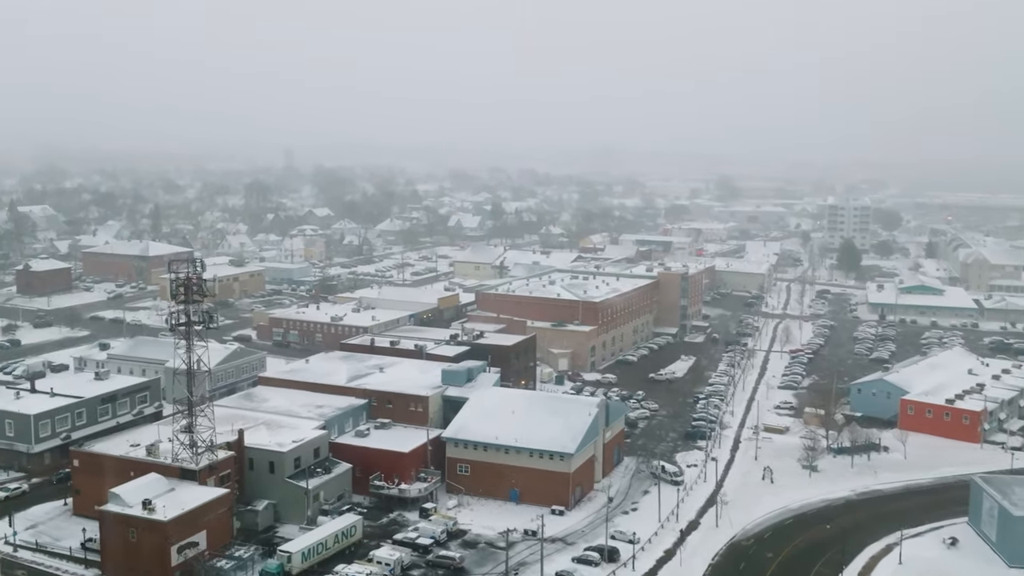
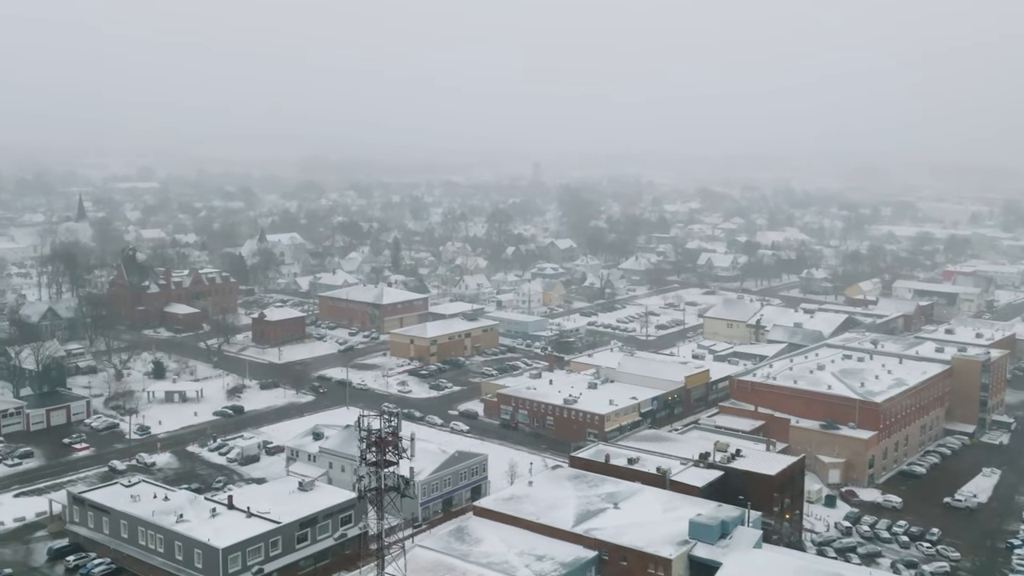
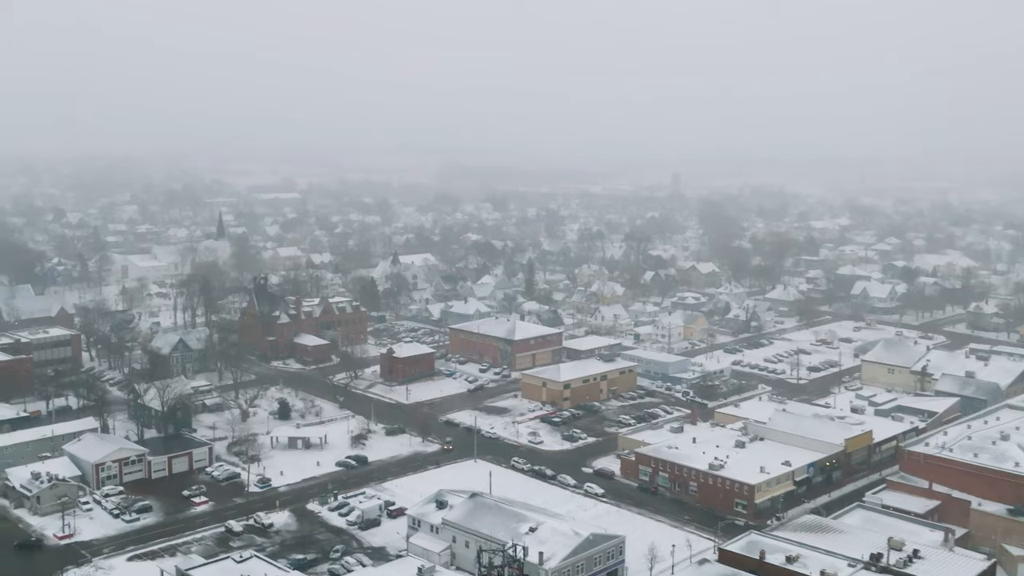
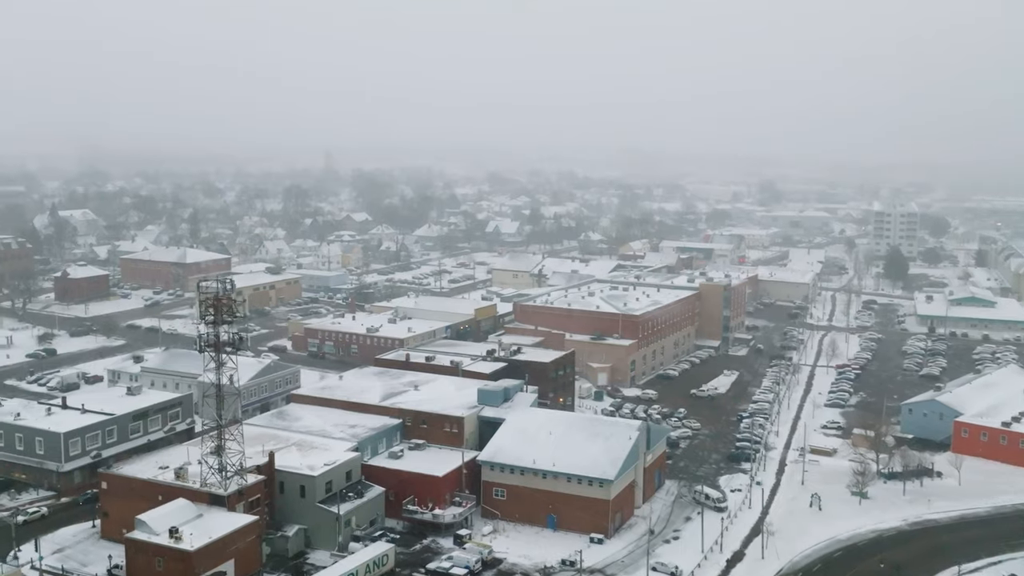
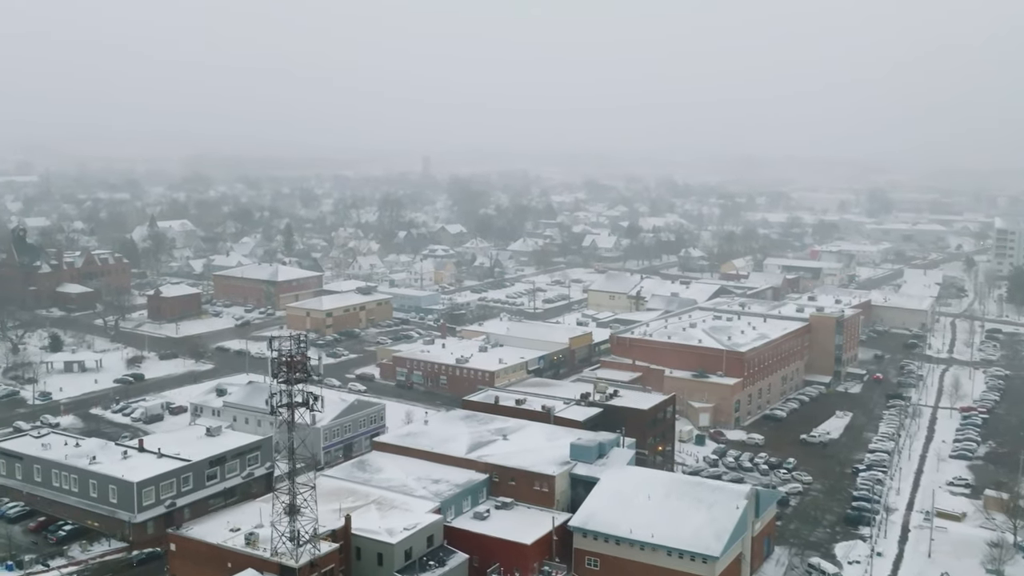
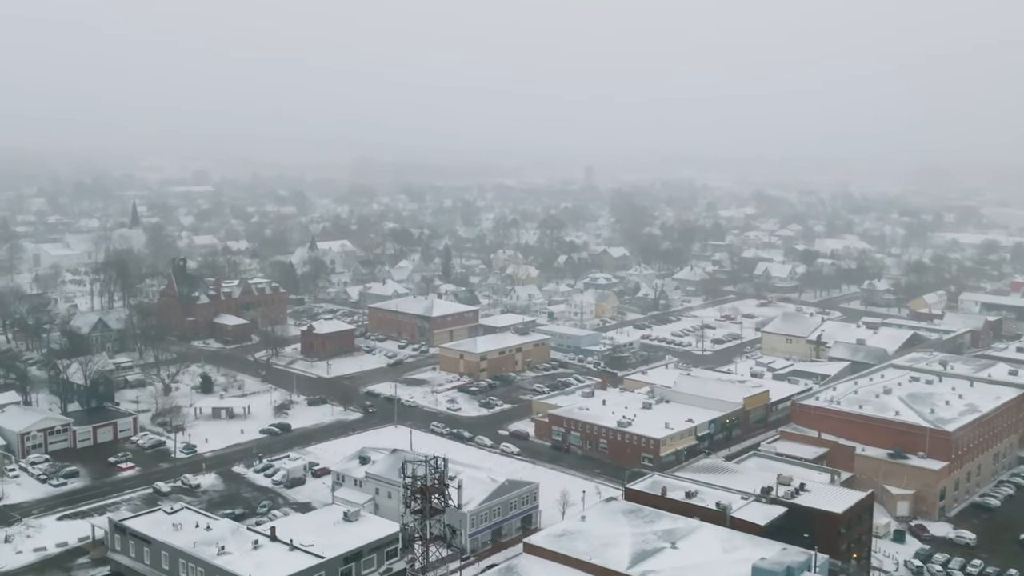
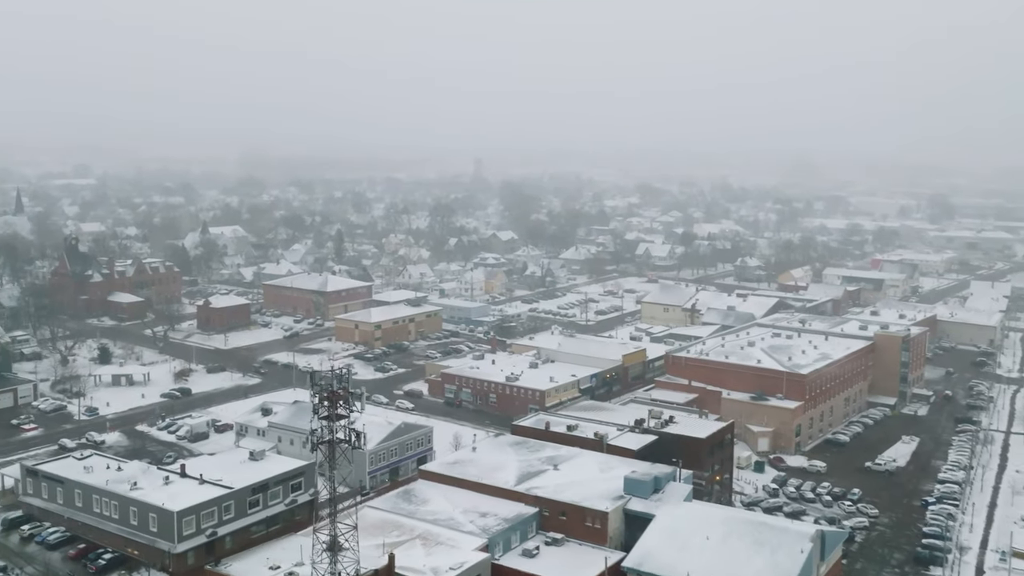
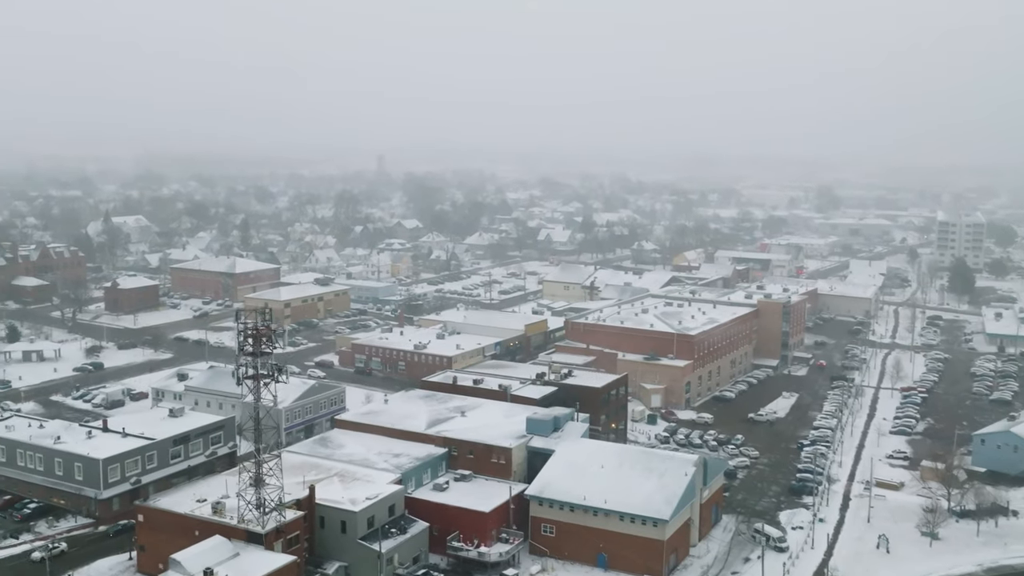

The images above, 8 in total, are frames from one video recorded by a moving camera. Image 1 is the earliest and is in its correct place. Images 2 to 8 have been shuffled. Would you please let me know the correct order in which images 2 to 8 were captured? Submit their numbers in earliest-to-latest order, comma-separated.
4, 8, 5, 7, 2, 6, 3
